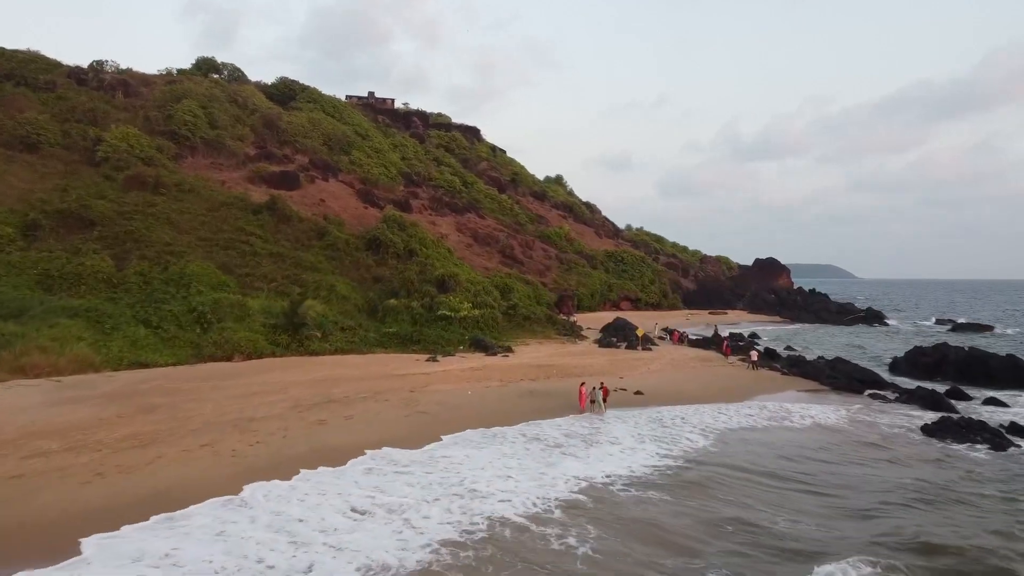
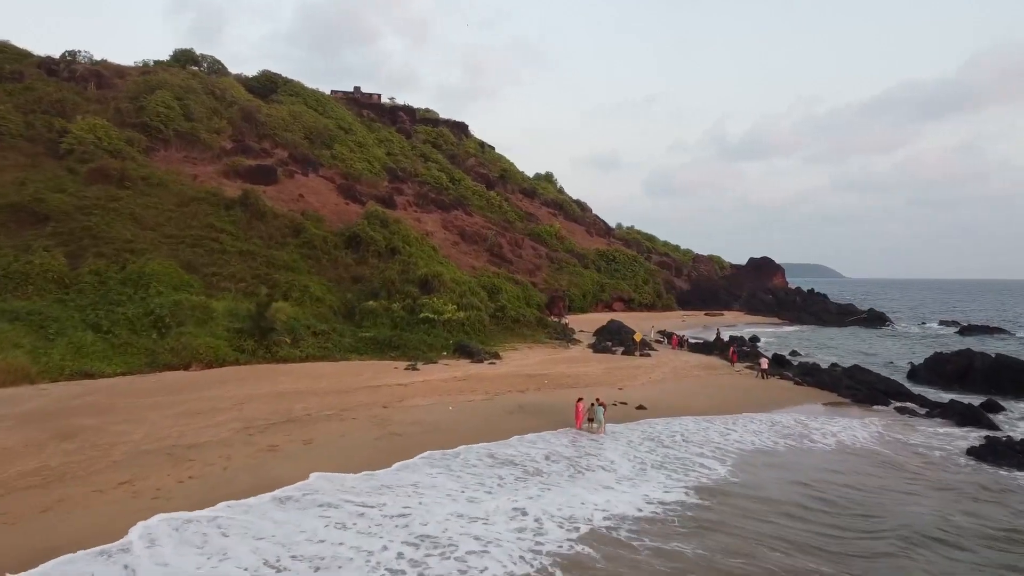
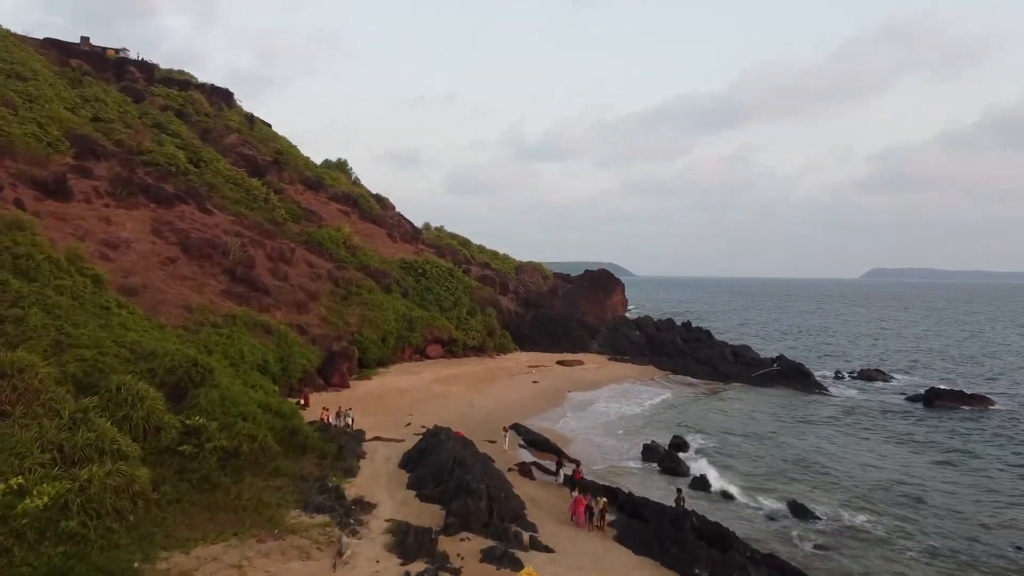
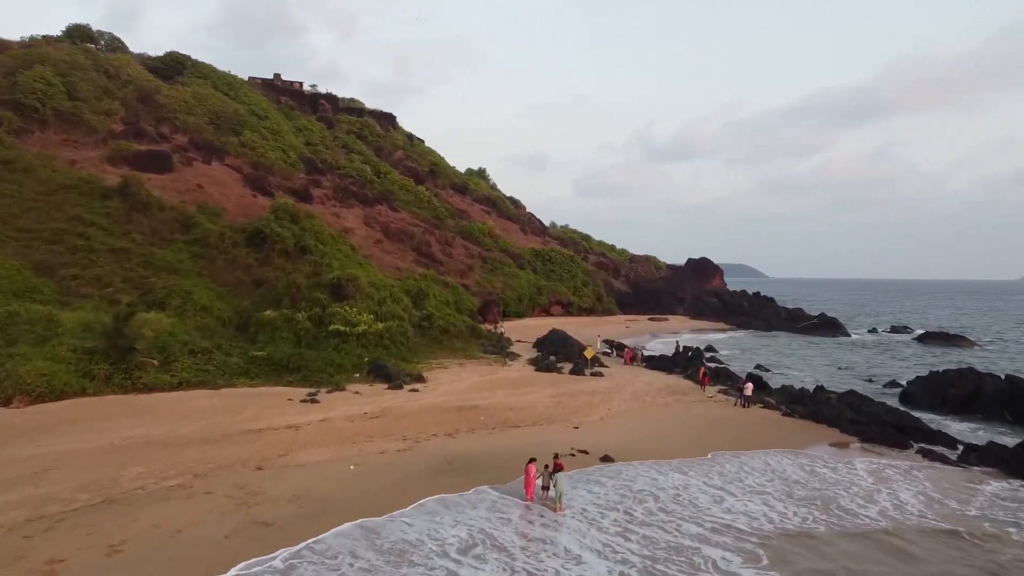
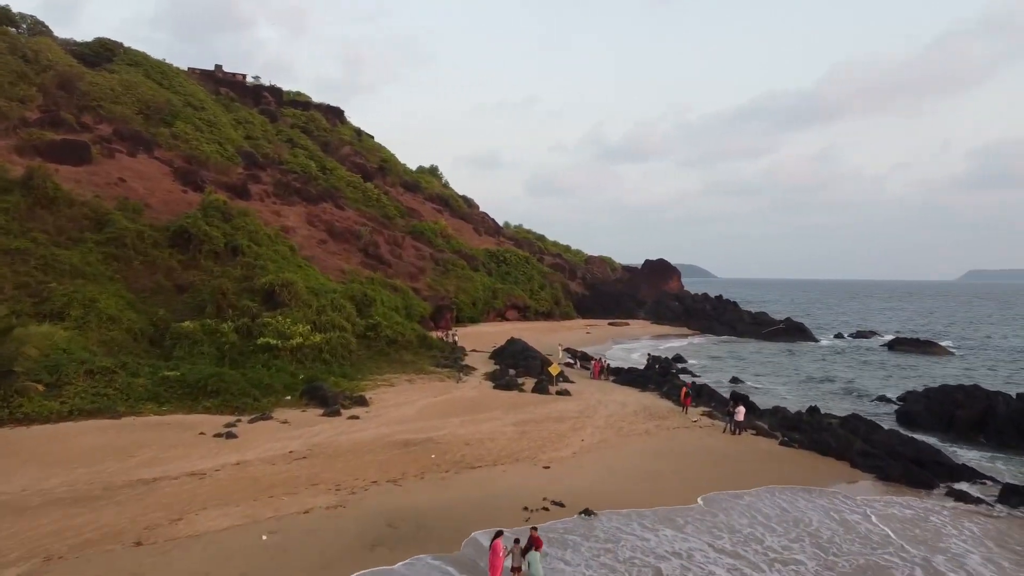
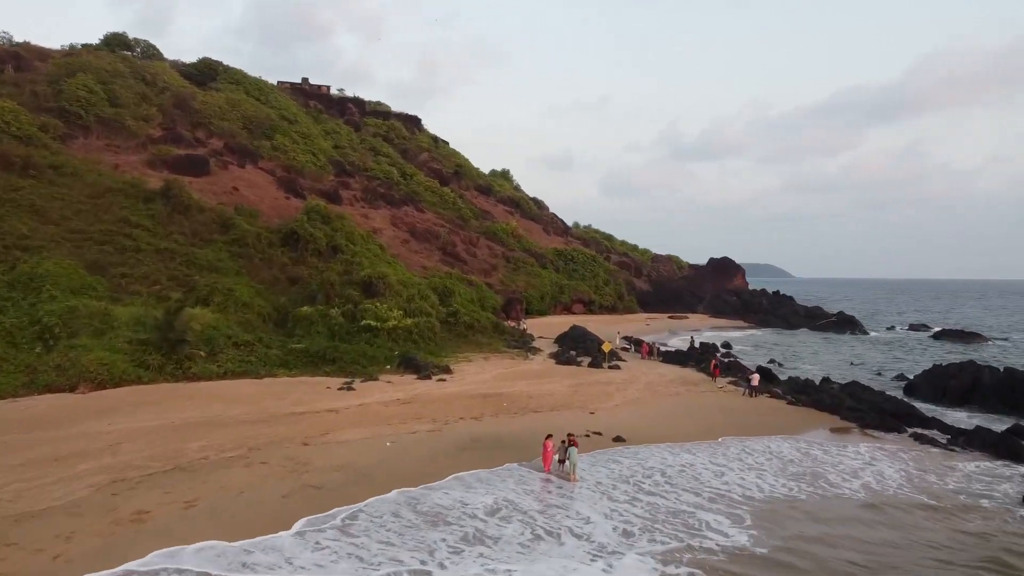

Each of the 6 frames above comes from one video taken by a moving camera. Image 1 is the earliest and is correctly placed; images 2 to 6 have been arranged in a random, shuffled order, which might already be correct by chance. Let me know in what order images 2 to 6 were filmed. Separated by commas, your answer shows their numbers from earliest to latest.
2, 6, 4, 5, 3
